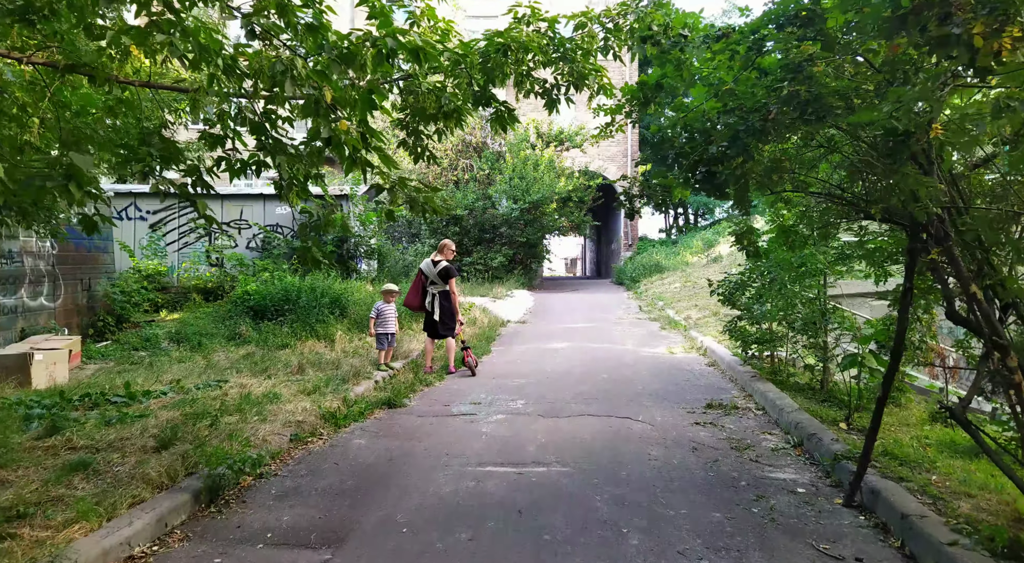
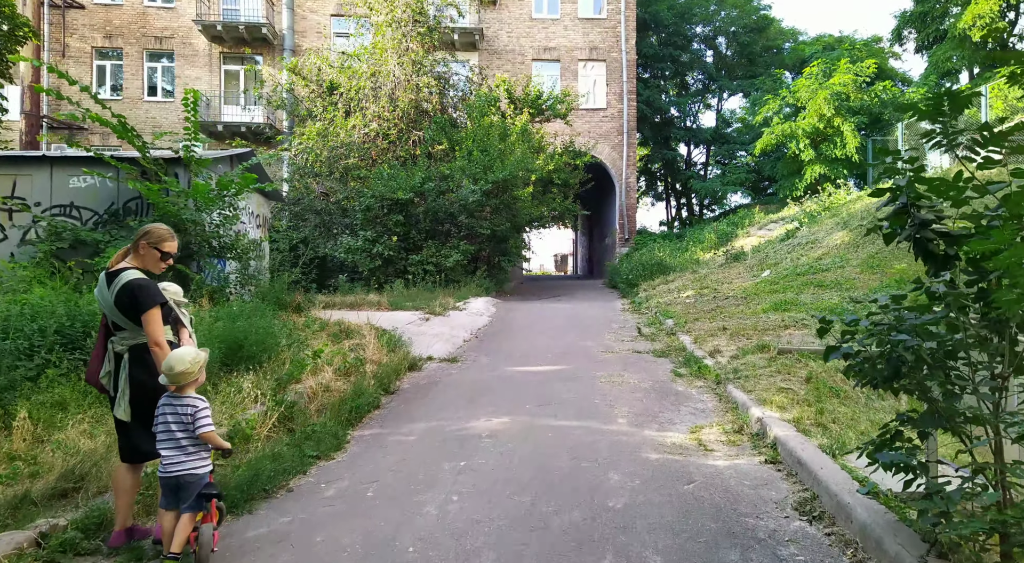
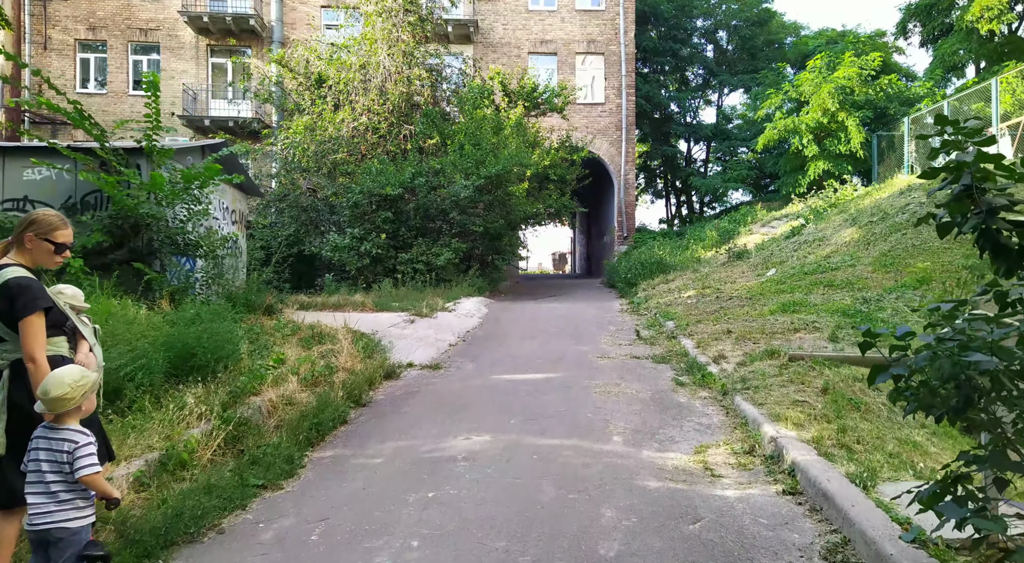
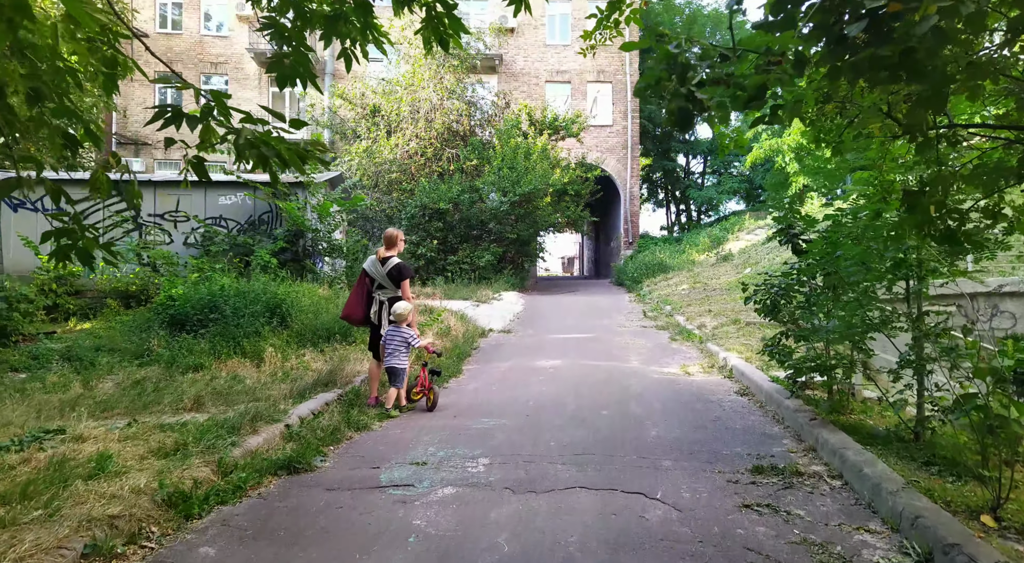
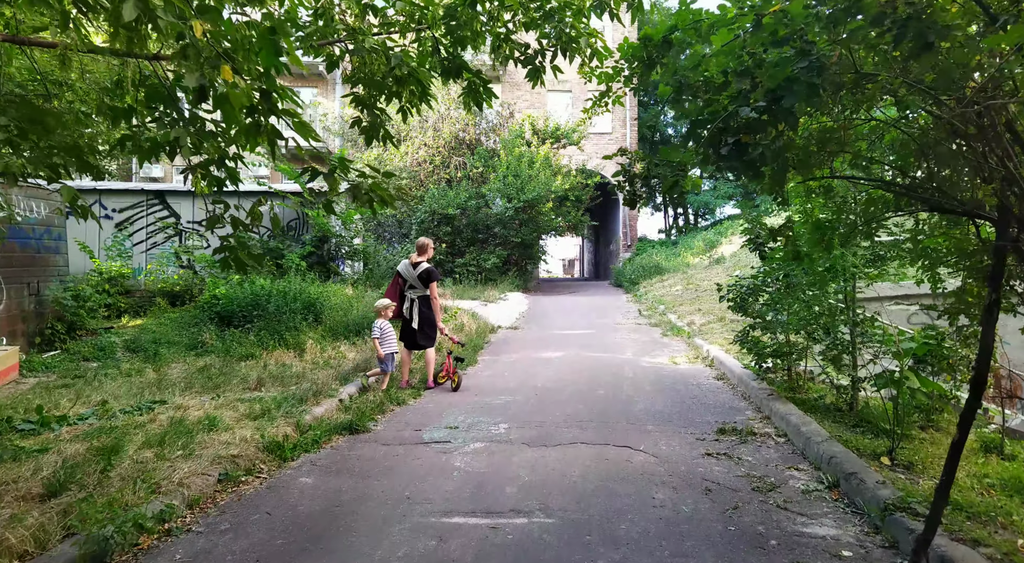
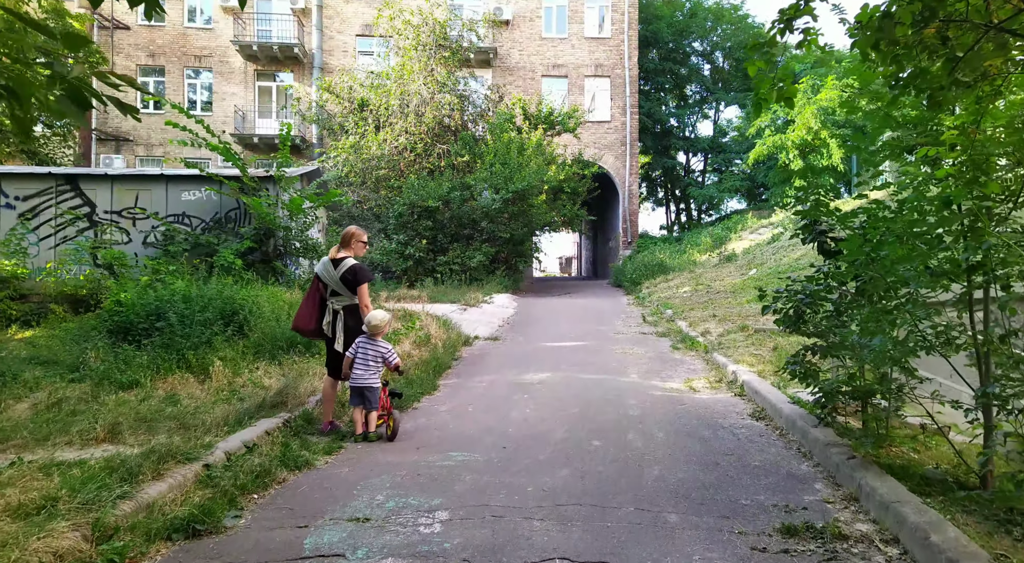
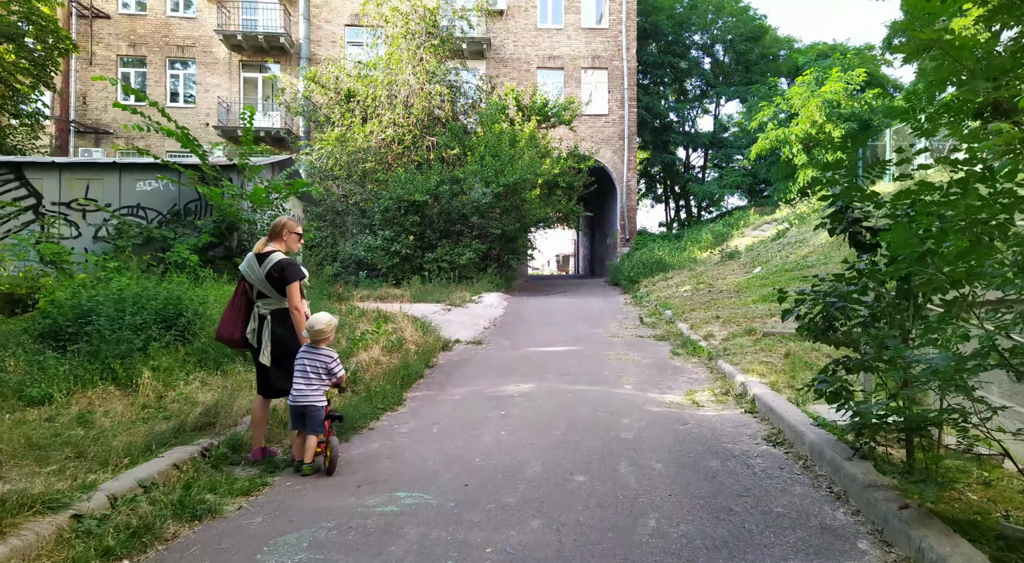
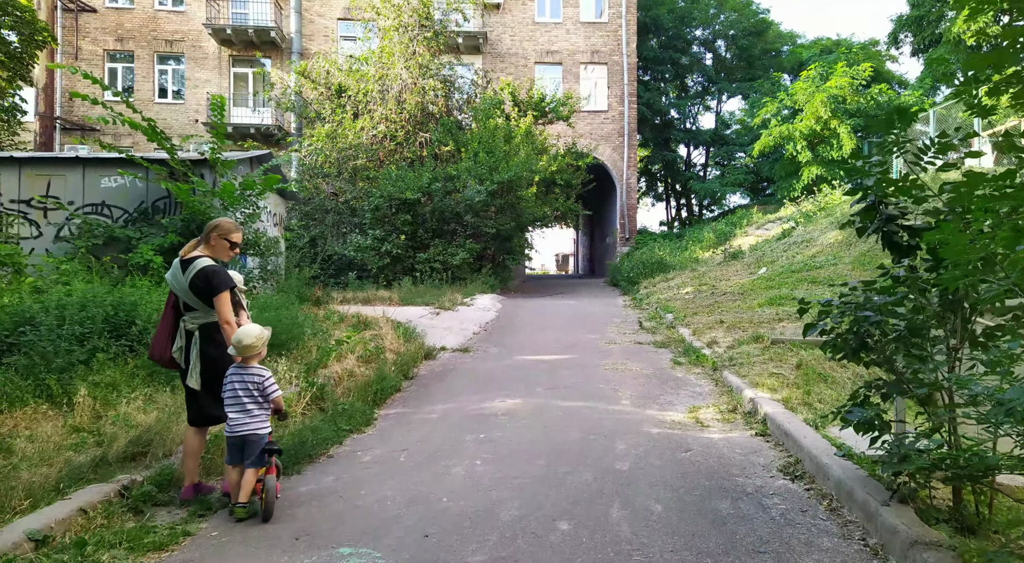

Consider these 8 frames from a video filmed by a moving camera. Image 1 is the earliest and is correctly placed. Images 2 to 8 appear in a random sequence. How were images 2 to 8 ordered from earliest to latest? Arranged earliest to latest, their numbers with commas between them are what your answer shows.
5, 4, 6, 7, 8, 2, 3
